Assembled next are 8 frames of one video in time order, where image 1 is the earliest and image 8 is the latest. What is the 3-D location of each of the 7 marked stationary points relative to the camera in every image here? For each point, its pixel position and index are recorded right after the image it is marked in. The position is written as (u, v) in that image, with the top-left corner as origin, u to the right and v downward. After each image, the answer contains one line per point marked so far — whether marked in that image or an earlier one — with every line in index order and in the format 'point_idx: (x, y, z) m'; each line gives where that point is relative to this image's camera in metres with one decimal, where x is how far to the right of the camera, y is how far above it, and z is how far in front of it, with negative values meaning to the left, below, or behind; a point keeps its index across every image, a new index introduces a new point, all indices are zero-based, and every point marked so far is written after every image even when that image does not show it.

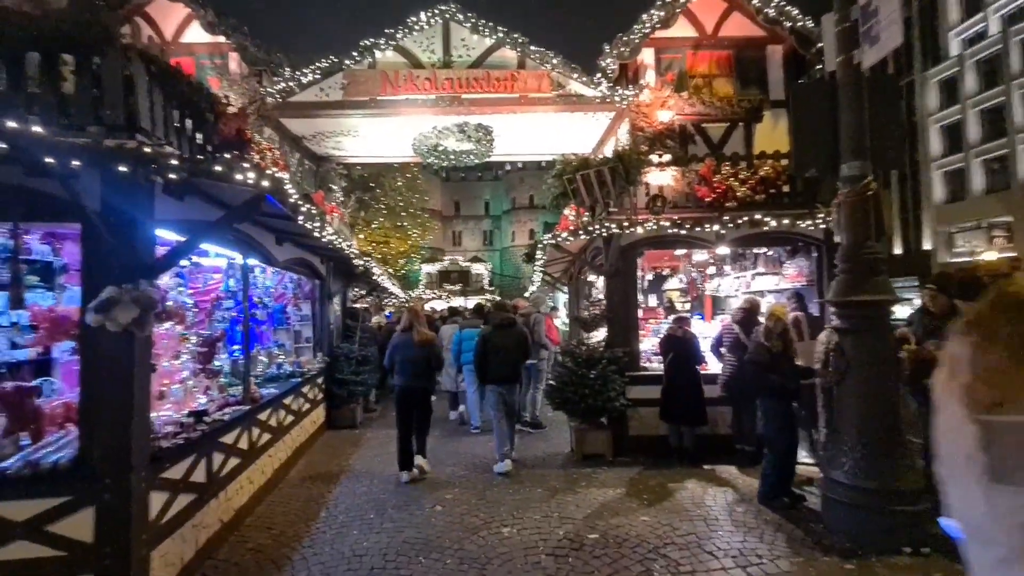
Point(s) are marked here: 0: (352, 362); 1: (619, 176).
0: (-3.3, -1.5, +10.2) m
1: (+1.5, +1.6, +7.1) m
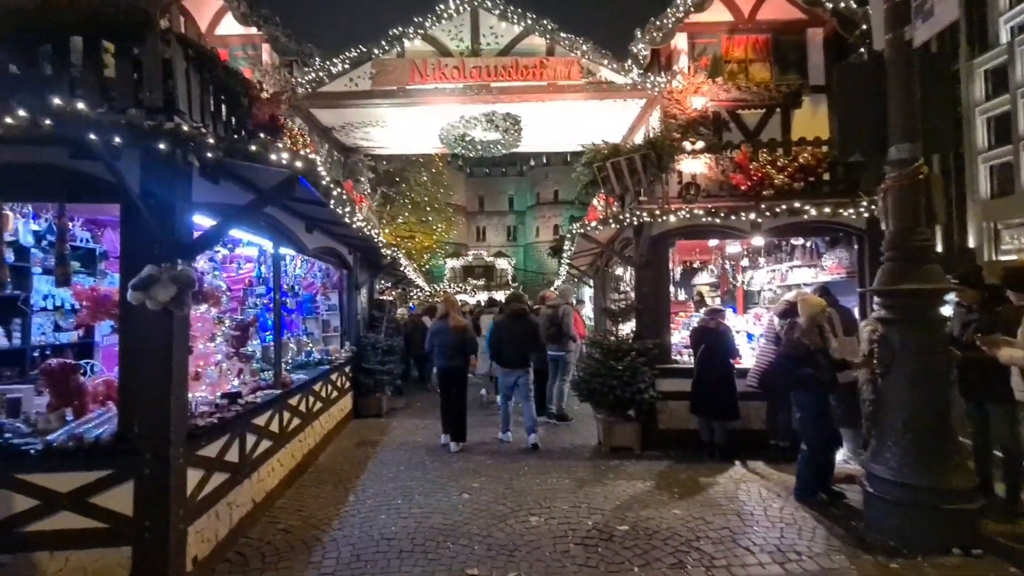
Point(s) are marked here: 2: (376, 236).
0: (-2.8, -1.3, +10.3) m
1: (+2.0, +1.8, +6.9) m
2: (-2.3, +0.9, +8.1) m
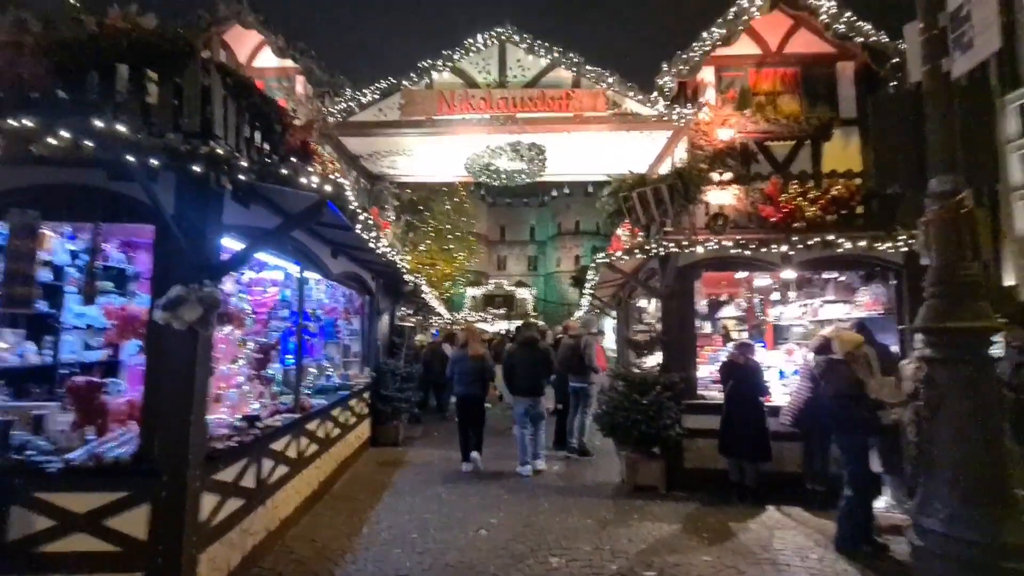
0: (-2.4, -1.9, +10.2) m
1: (+2.3, +1.3, +6.8) m
2: (-1.9, +0.4, +8.1) m
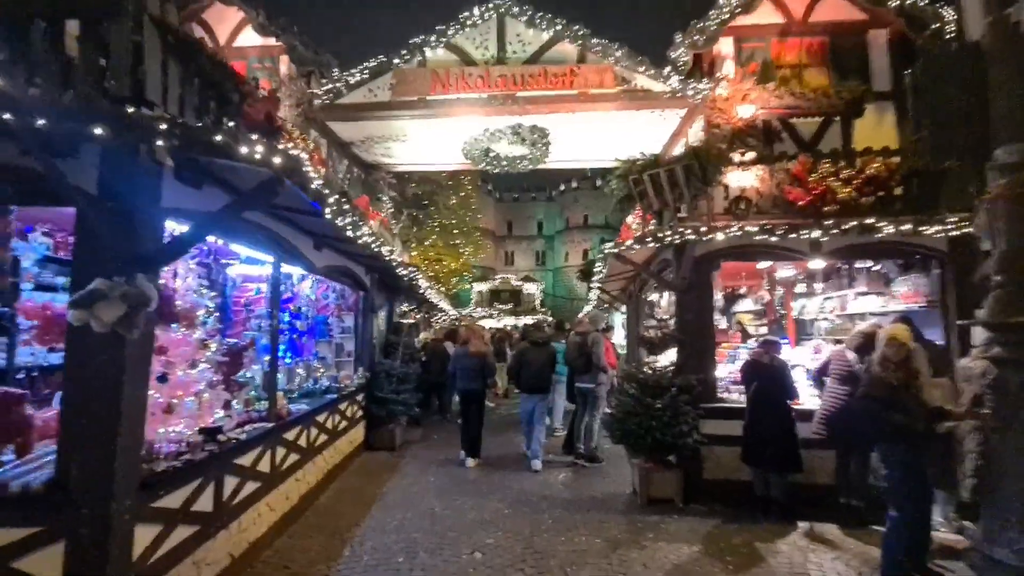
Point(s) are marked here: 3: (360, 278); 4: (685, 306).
0: (-2.3, -1.8, +9.6) m
1: (+2.3, +1.4, +6.2) m
2: (-1.9, +0.5, +7.5) m
3: (-2.9, +0.2, +9.3) m
4: (+2.3, -0.2, +6.5) m
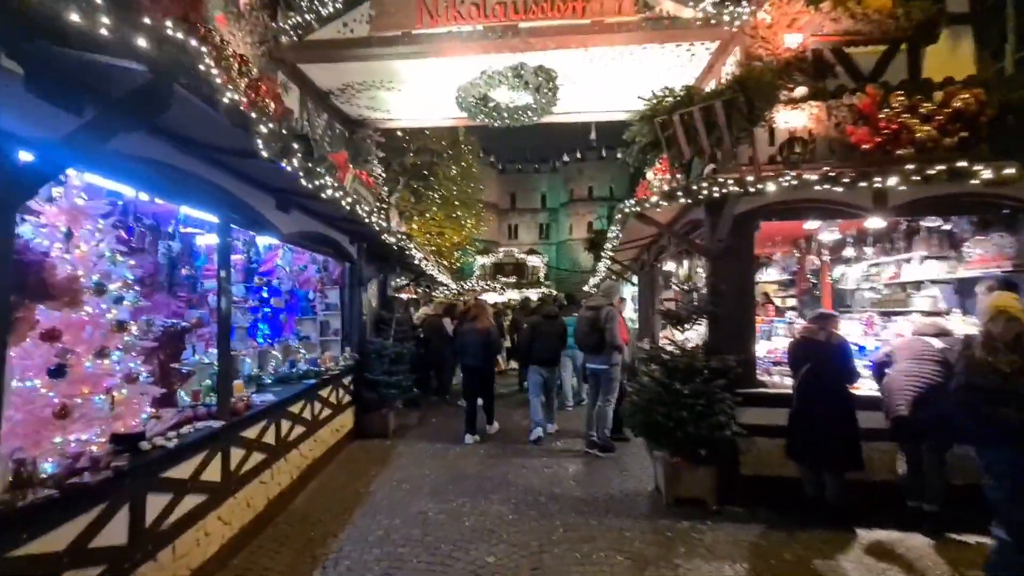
0: (-2.2, -1.3, +8.7) m
1: (+2.3, +1.8, +5.0) m
2: (-1.8, +0.9, +6.5) m
3: (-2.8, +0.7, +8.3) m
4: (+2.3, +0.2, +5.5) m
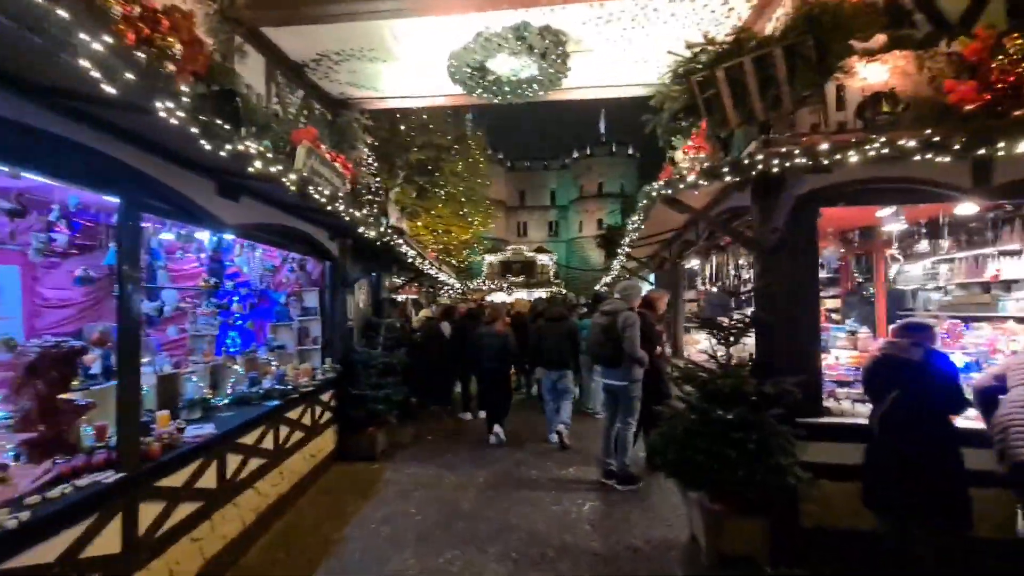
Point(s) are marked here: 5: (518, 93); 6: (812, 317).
0: (-2.2, -1.3, +7.6) m
1: (+2.3, +1.8, +3.9) m
2: (-1.8, +0.9, +5.4) m
3: (-2.8, +0.6, +7.3) m
4: (+2.3, +0.1, +4.4) m
5: (+0.1, +2.5, +6.4) m
6: (+2.7, -0.3, +4.4) m
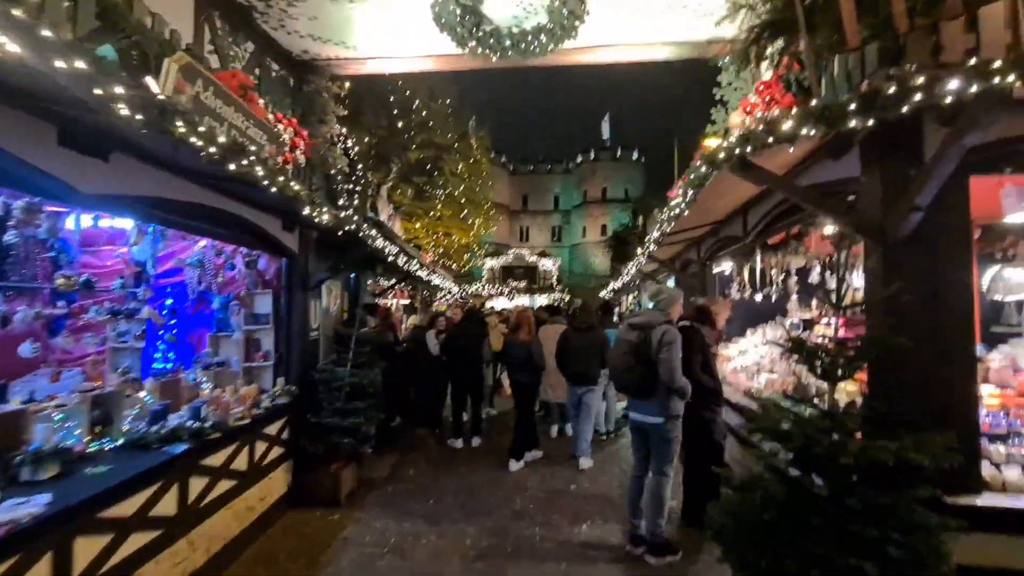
0: (-2.2, -1.3, +6.2) m
1: (+2.3, +1.7, +2.4) m
2: (-1.8, +0.9, +3.9) m
3: (-2.8, +0.6, +5.8) m
4: (+2.3, +0.1, +2.9) m
5: (+0.1, +2.5, +5.0) m
6: (+2.7, -0.3, +2.9) m
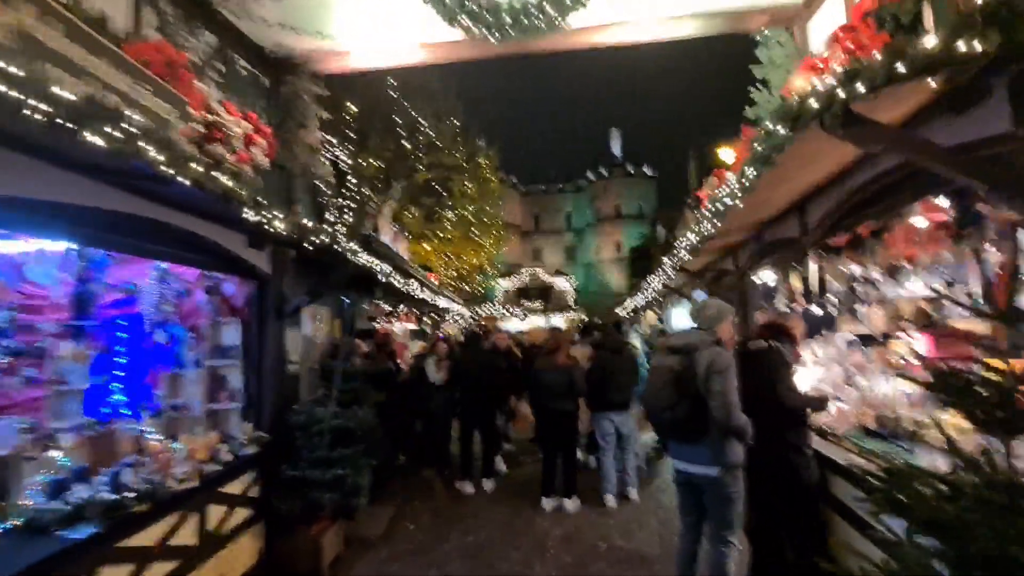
0: (-2.1, -1.6, +5.2) m
1: (+2.2, +1.7, +1.5) m
2: (-1.8, +0.7, +3.1) m
3: (-2.7, +0.3, +5.0) m
4: (+2.3, +0.1, +1.9) m
5: (+0.1, +2.3, +4.1) m
6: (+2.7, -0.3, +1.8) m
